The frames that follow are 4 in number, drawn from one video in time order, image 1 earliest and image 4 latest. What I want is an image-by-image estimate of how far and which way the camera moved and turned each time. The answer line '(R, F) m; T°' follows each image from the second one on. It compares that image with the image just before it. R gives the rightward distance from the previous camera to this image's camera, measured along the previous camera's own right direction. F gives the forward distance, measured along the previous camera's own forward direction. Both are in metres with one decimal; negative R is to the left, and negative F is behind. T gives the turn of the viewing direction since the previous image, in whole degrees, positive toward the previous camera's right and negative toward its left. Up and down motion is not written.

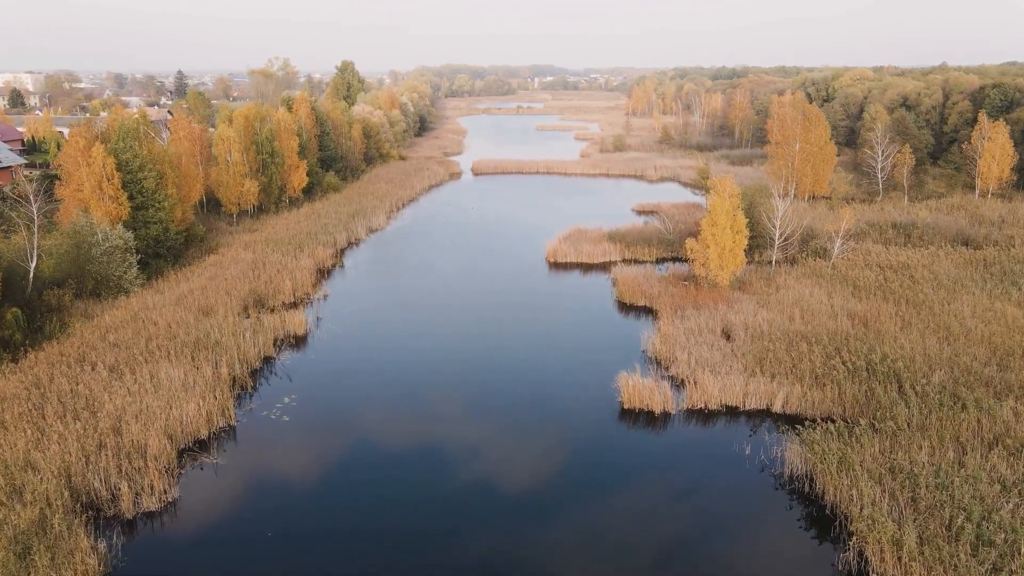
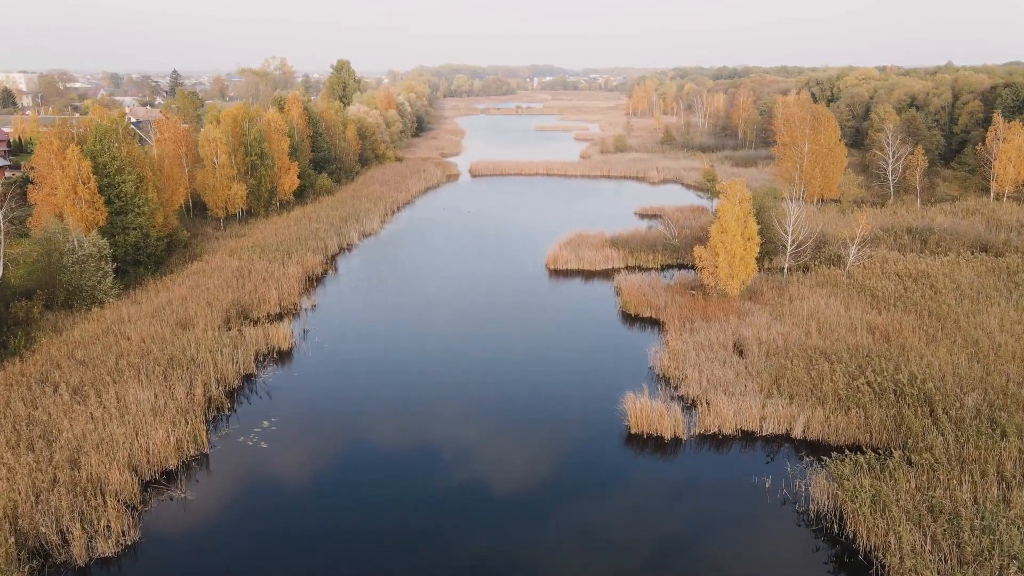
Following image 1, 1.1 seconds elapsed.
(0.0, +1.0) m; 0°
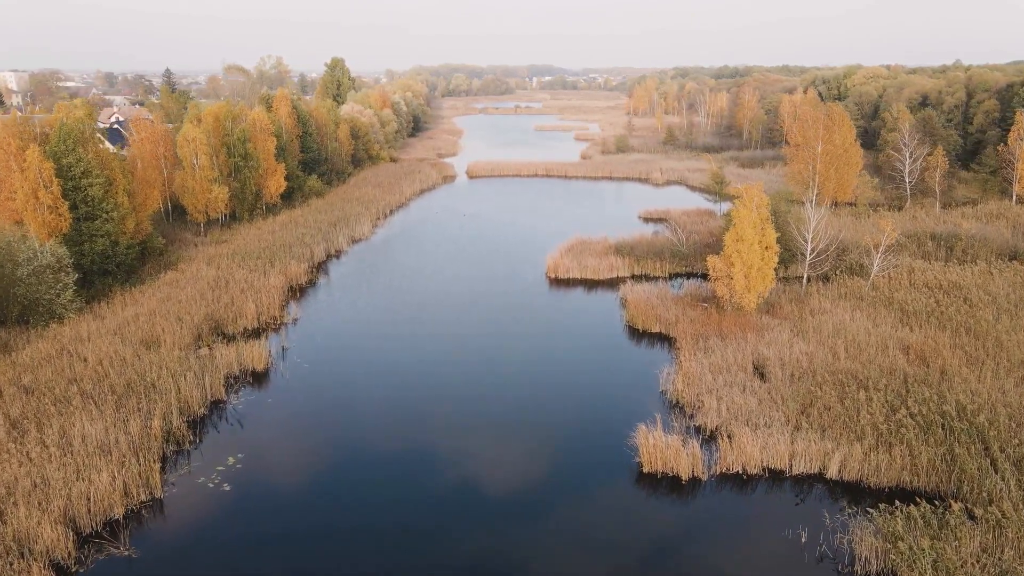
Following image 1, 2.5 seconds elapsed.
(0.0, +1.4) m; 0°
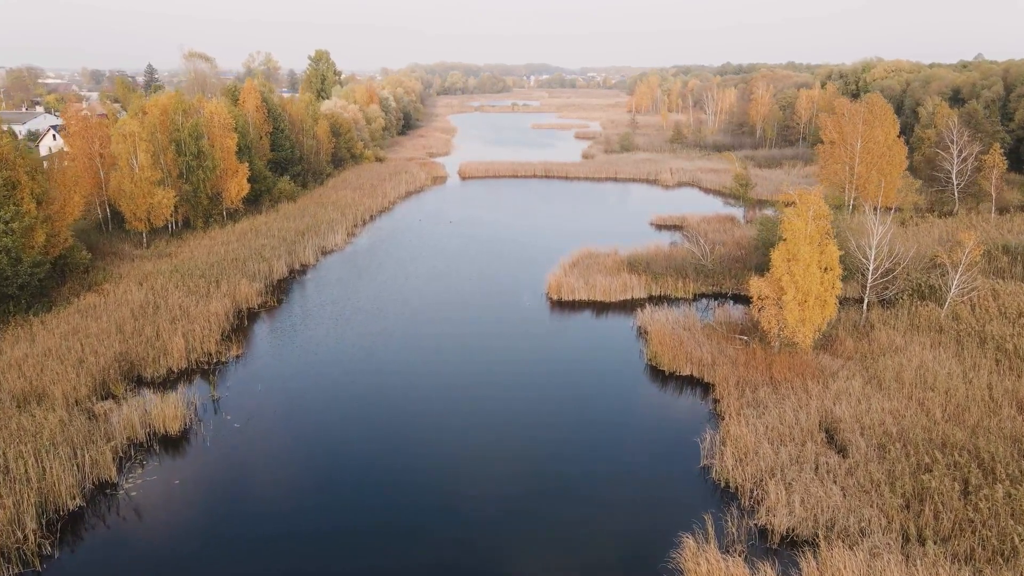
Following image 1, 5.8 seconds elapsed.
(+0.1, +3.4) m; 0°
